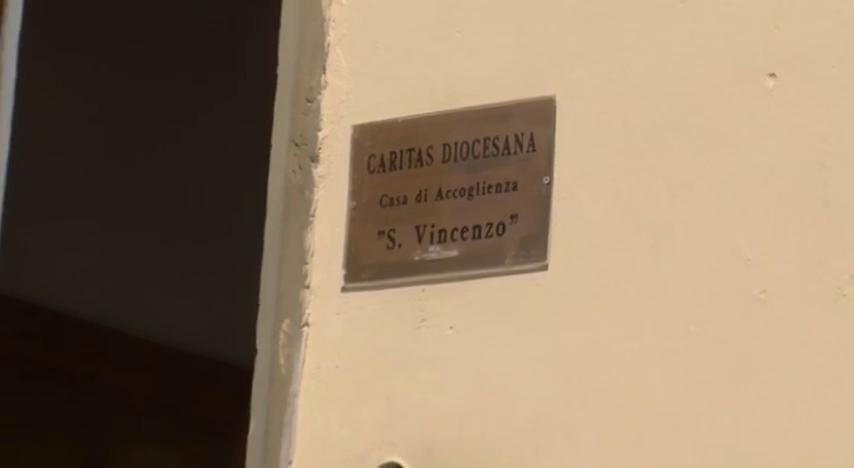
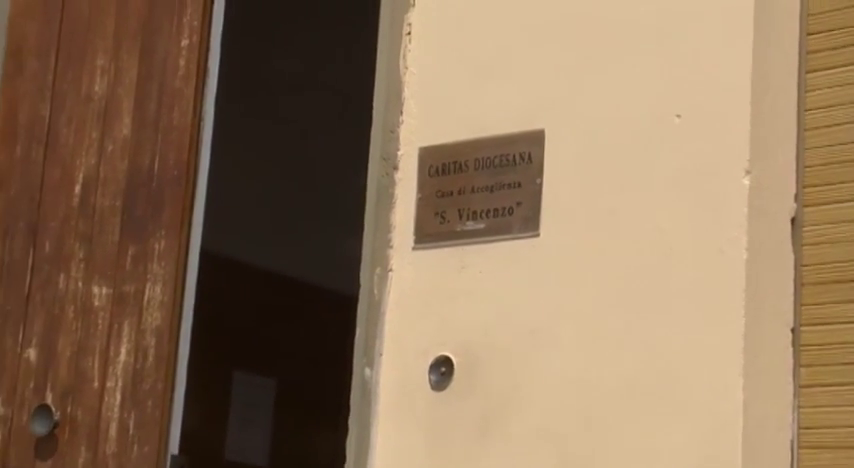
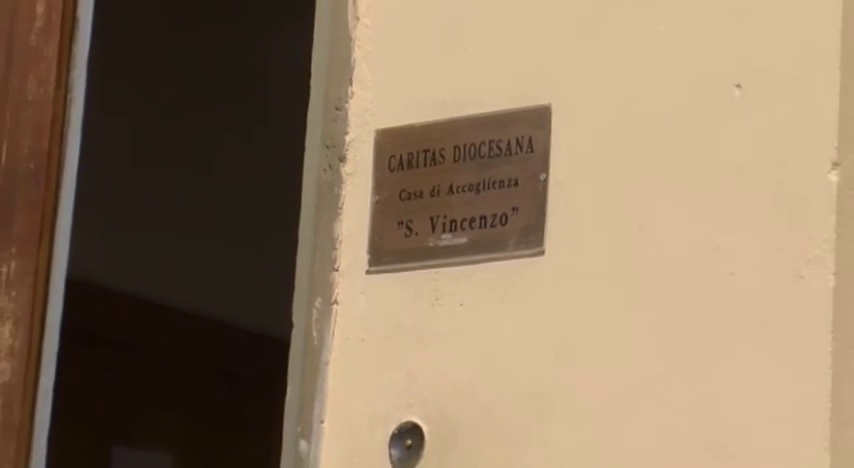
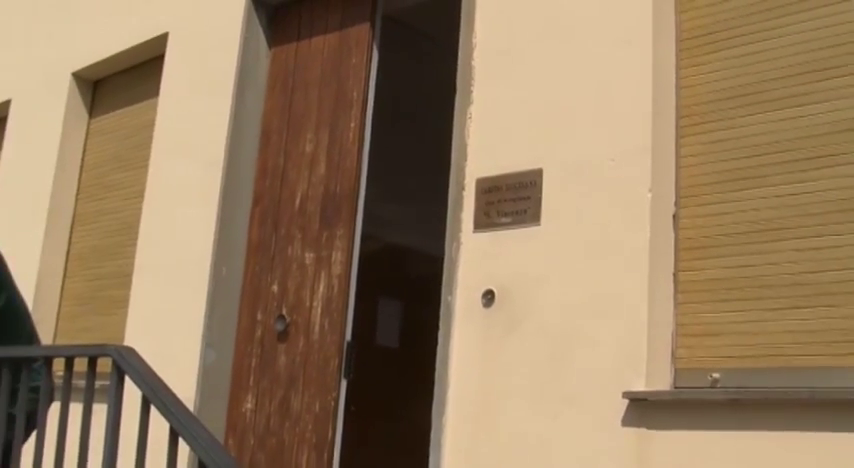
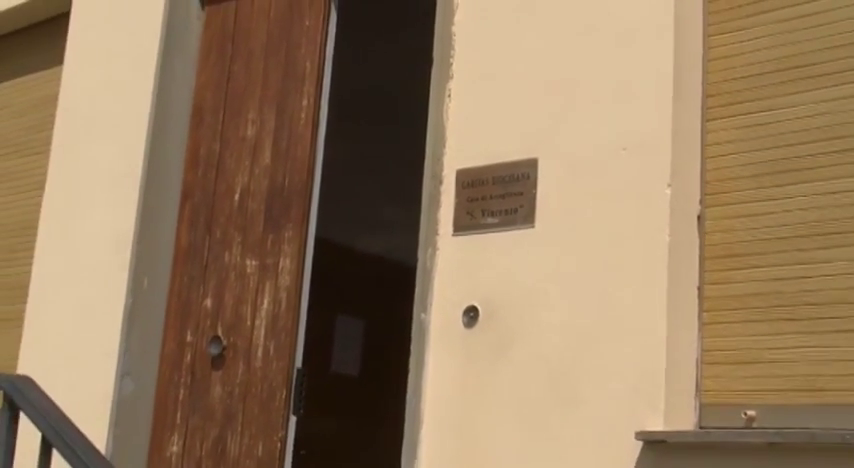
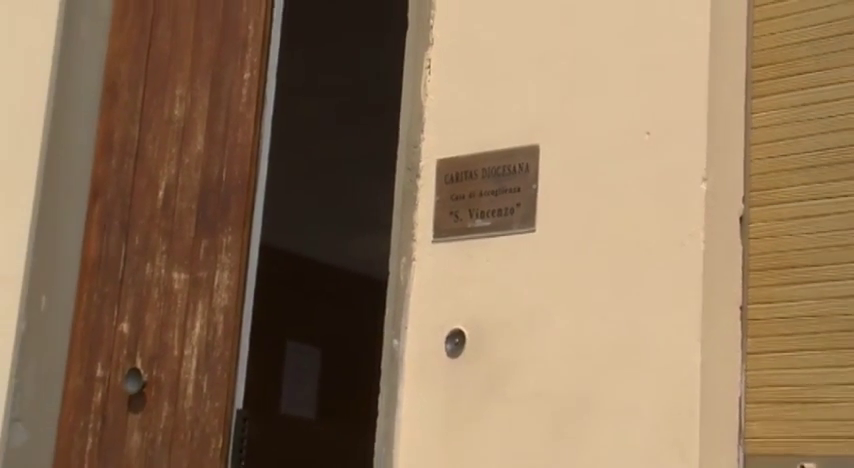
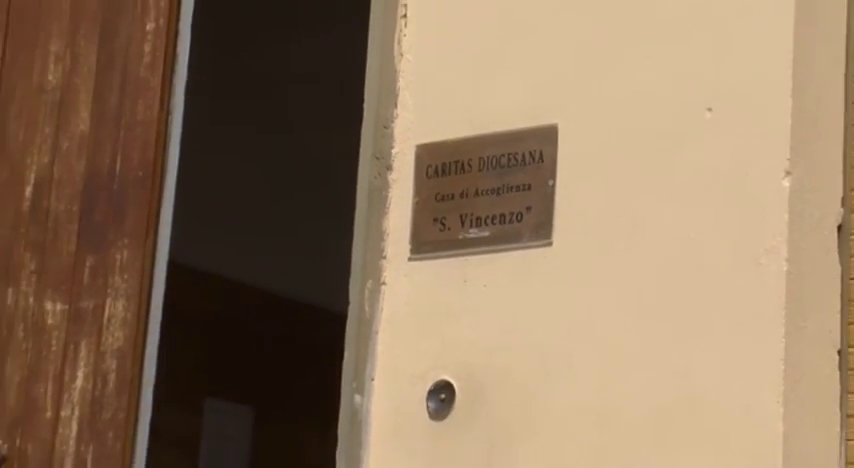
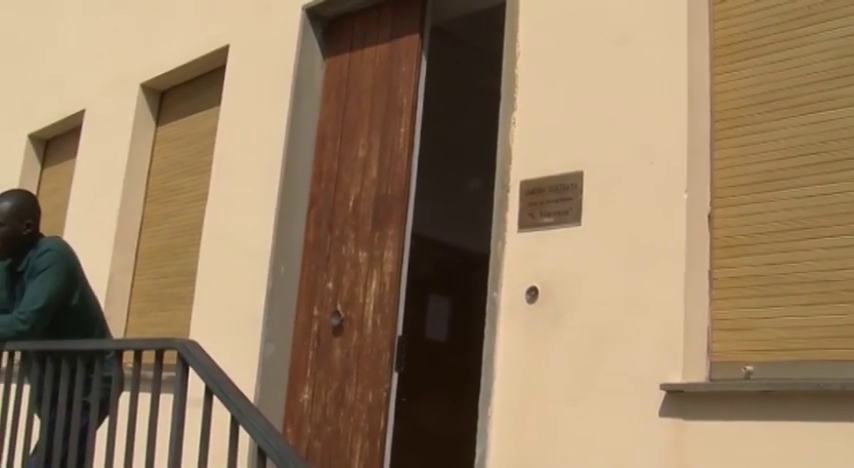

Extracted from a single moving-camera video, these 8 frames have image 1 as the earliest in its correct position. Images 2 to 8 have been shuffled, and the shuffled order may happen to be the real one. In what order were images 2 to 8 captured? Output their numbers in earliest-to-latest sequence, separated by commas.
3, 7, 2, 6, 5, 4, 8
